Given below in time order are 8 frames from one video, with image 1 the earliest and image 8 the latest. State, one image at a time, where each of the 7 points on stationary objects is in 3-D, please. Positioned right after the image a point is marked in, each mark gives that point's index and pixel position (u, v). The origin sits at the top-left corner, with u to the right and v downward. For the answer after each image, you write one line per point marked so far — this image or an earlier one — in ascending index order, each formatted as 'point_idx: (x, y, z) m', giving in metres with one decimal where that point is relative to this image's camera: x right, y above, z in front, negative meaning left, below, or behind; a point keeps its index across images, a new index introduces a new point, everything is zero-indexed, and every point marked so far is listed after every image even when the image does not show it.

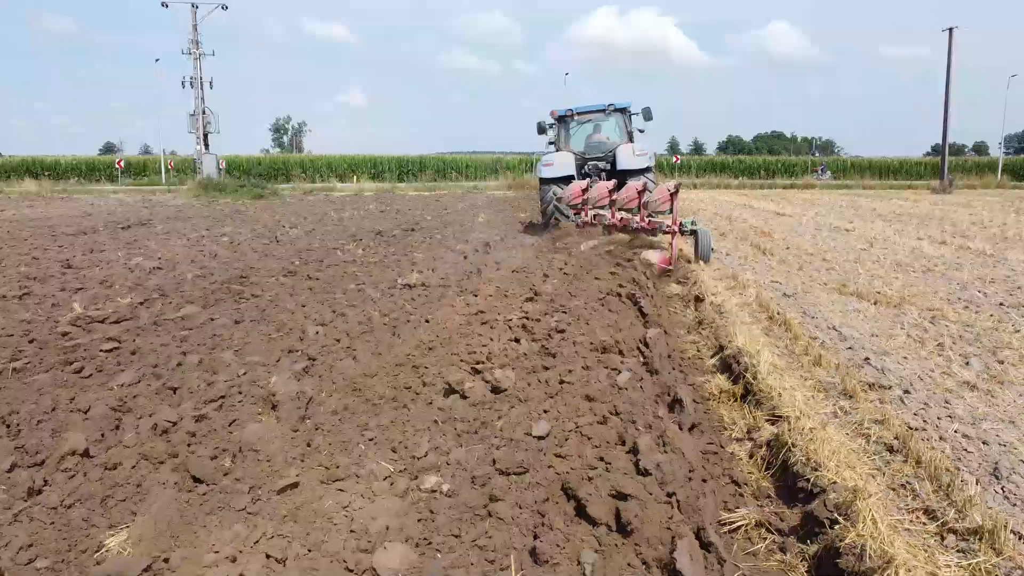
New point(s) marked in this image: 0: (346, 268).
0: (-1.6, +0.2, +9.4) m
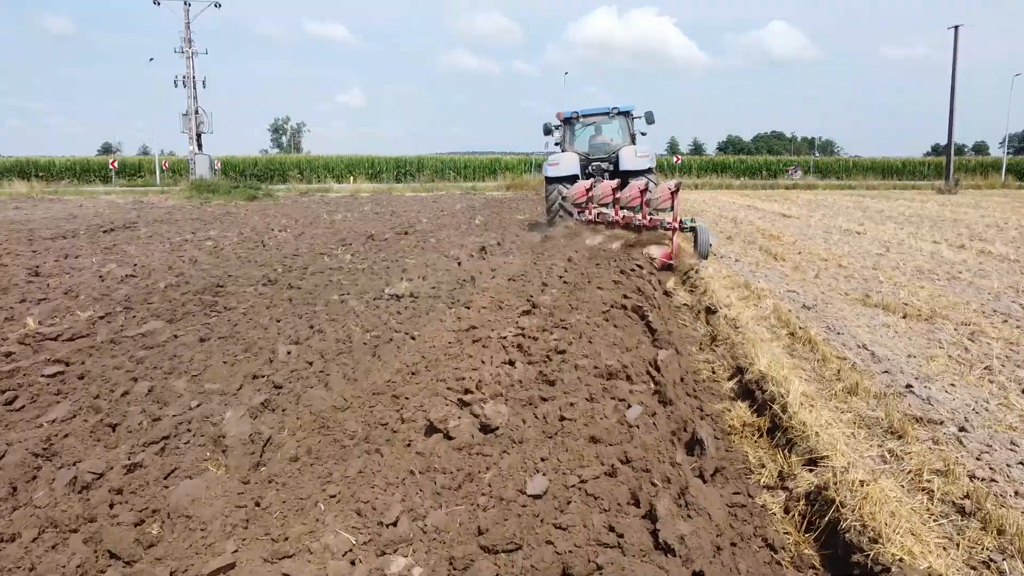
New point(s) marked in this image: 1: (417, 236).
0: (-1.6, +0.1, +8.9) m
1: (-1.3, +0.7, +13.6) m
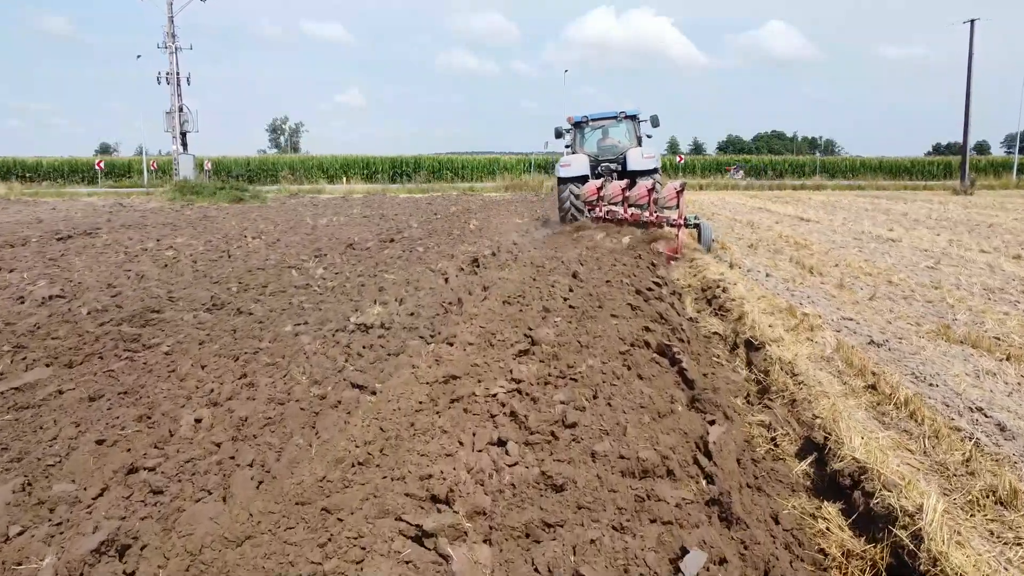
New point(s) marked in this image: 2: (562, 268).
0: (-1.7, -0.1, +7.5) m
1: (-1.4, +0.5, +12.3) m
2: (+0.5, +0.2, +9.0) m
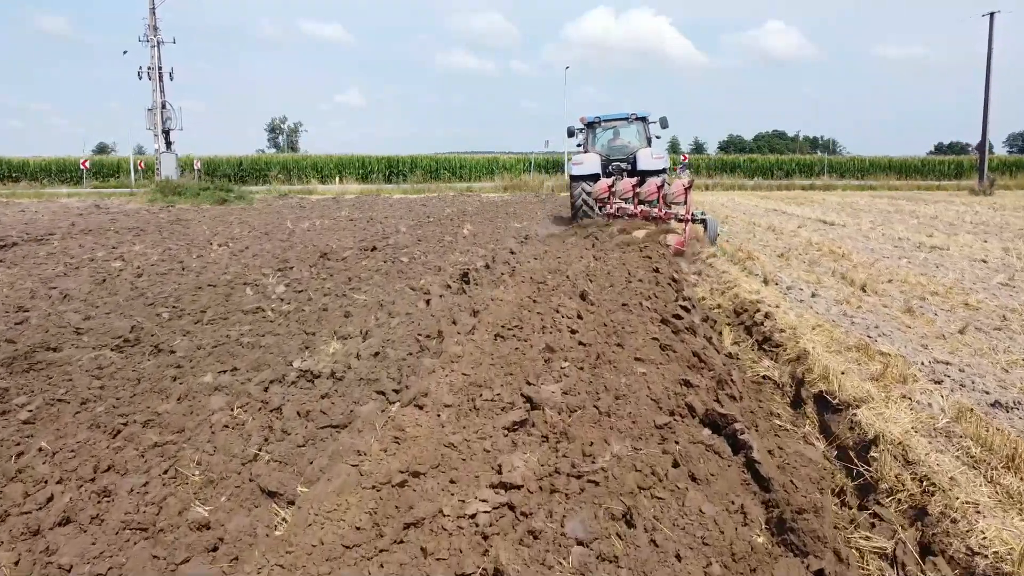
0: (-1.7, -0.2, +6.1) m
1: (-1.4, +0.4, +10.8) m
2: (+0.4, 0.0, +7.6) m
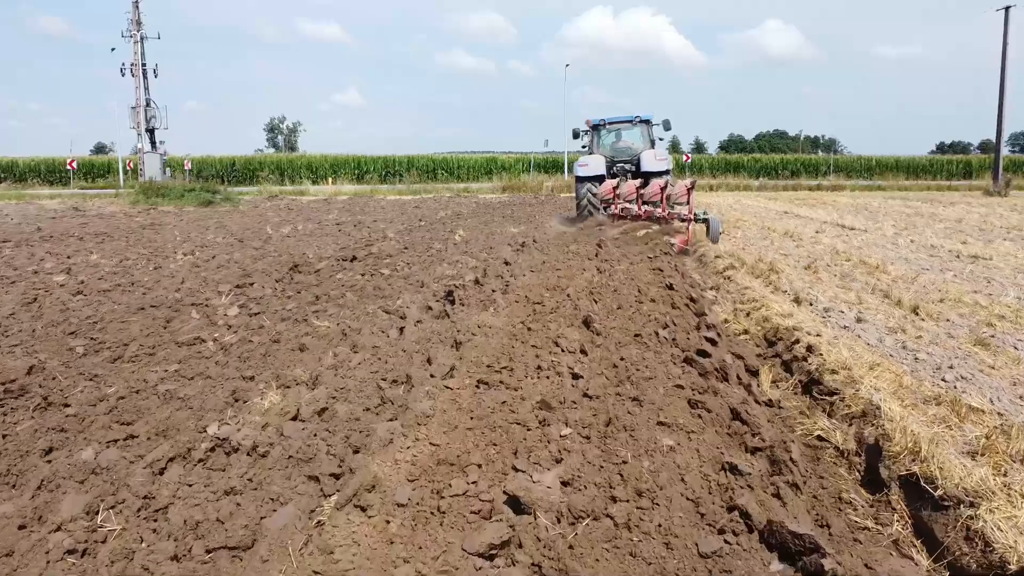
0: (-1.8, -0.4, +4.9) m
1: (-1.5, +0.2, +9.7) m
2: (+0.4, -0.1, +6.4) m
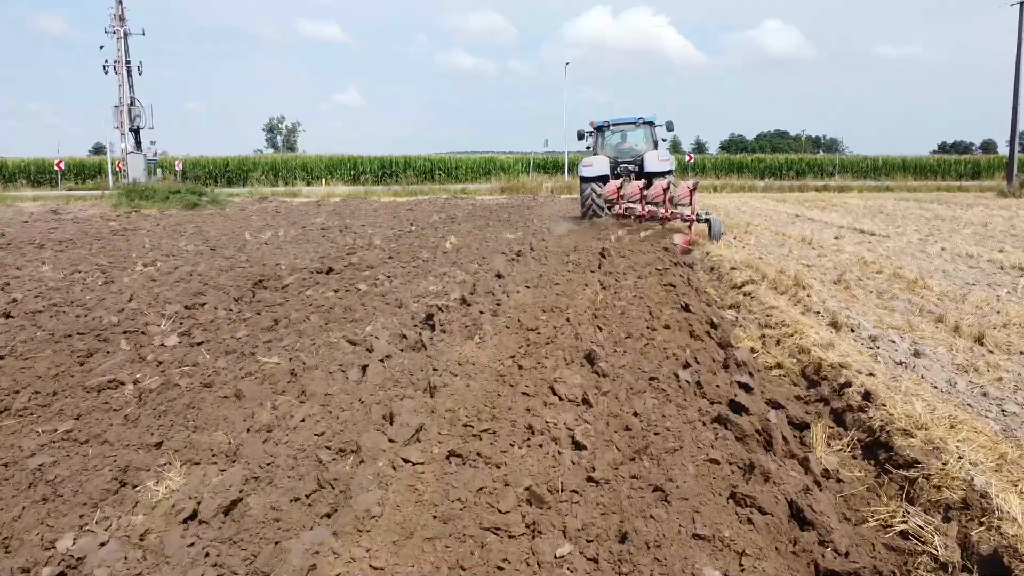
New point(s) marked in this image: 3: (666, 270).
0: (-1.8, -0.5, +3.9) m
1: (-1.5, +0.1, +8.7) m
2: (+0.3, -0.3, +5.4) m
3: (+1.3, +0.2, +8.3) m
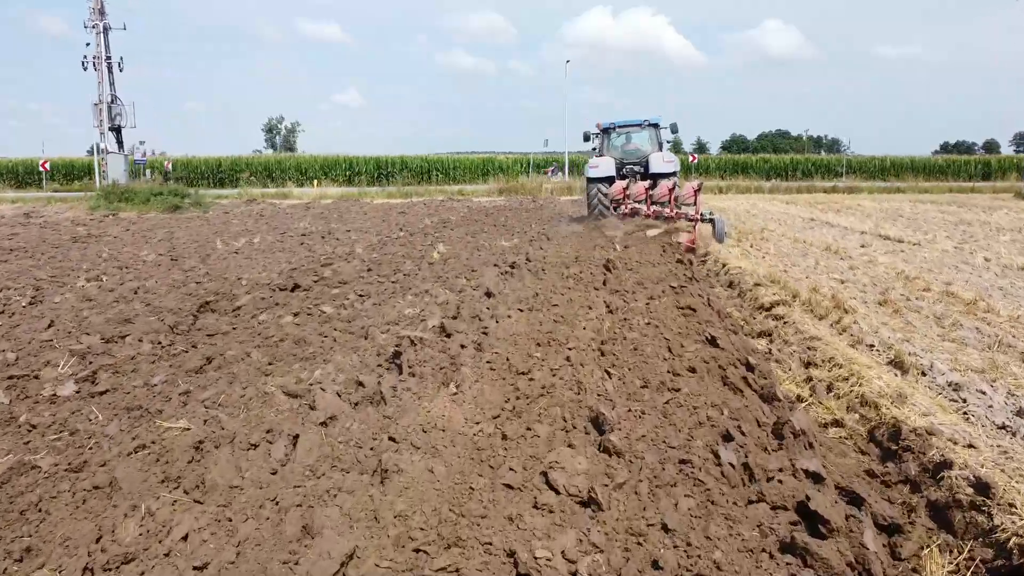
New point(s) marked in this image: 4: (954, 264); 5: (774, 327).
0: (-1.9, -0.7, +2.7) m
1: (-1.6, -0.1, +7.5) m
2: (+0.2, -0.4, +4.2) m
3: (+1.2, 0.0, +7.1) m
4: (+4.4, +0.2, +9.7) m
5: (+1.7, -0.3, +6.2) m
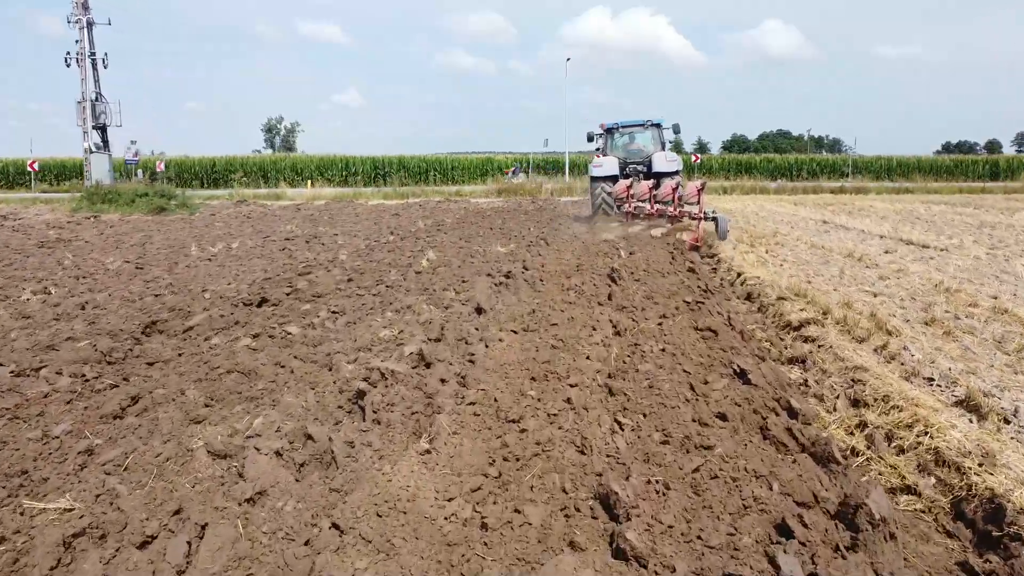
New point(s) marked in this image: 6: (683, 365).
0: (-1.9, -0.8, +1.8) m
1: (-1.6, -0.2, +6.6) m
2: (+0.2, -0.5, +3.3) m
3: (+1.2, -0.1, +6.2) m
4: (+4.3, +0.1, +8.8) m
5: (+1.6, -0.4, +5.3) m
6: (+0.8, -0.4, +4.5) m
